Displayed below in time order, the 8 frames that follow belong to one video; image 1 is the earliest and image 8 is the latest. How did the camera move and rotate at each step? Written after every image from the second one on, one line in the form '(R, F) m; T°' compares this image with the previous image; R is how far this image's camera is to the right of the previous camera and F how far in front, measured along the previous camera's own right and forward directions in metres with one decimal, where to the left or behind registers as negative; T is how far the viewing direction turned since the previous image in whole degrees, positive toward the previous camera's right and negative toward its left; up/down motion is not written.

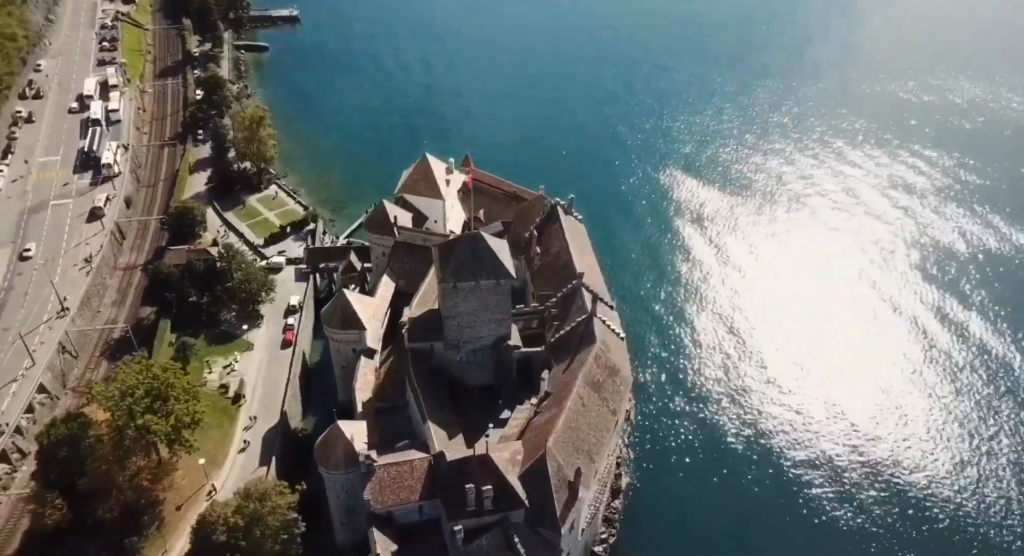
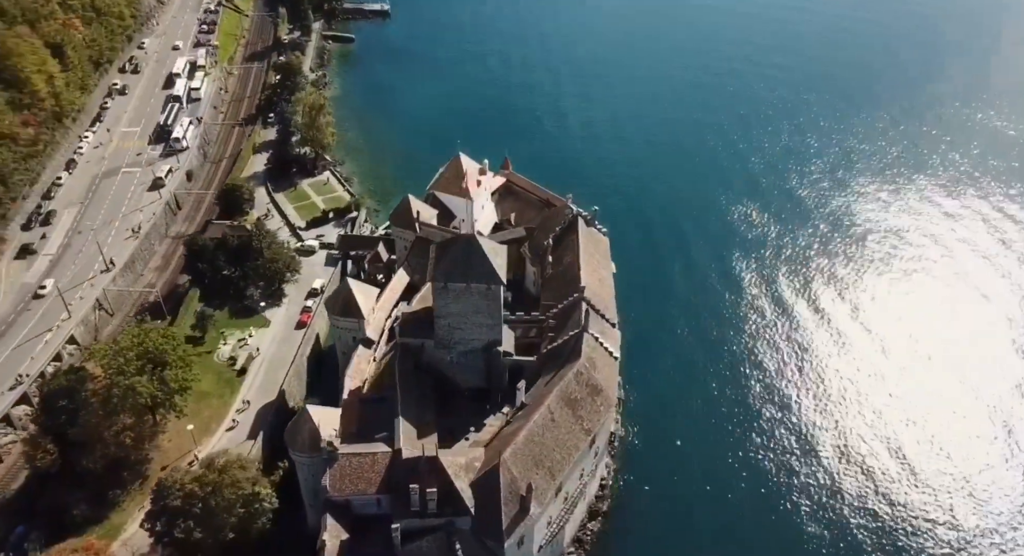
(+9.5, +1.2) m; -9°
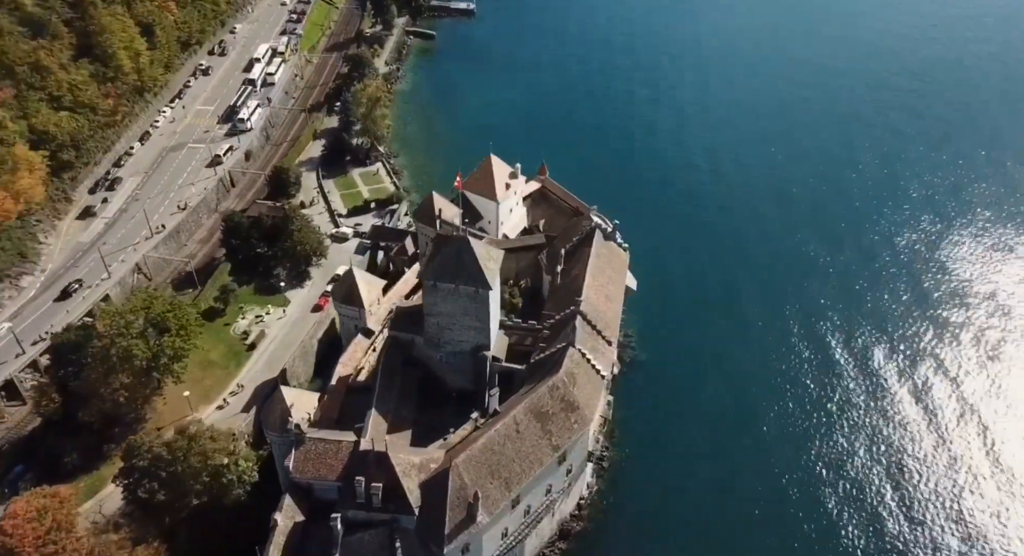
(+9.2, +1.2) m; -8°
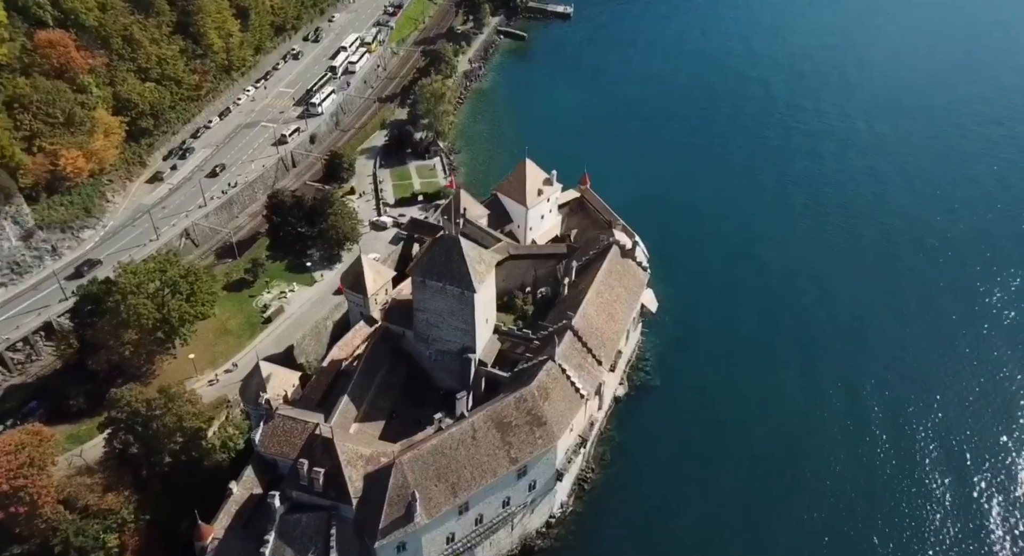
(+10.3, +1.6) m; -9°
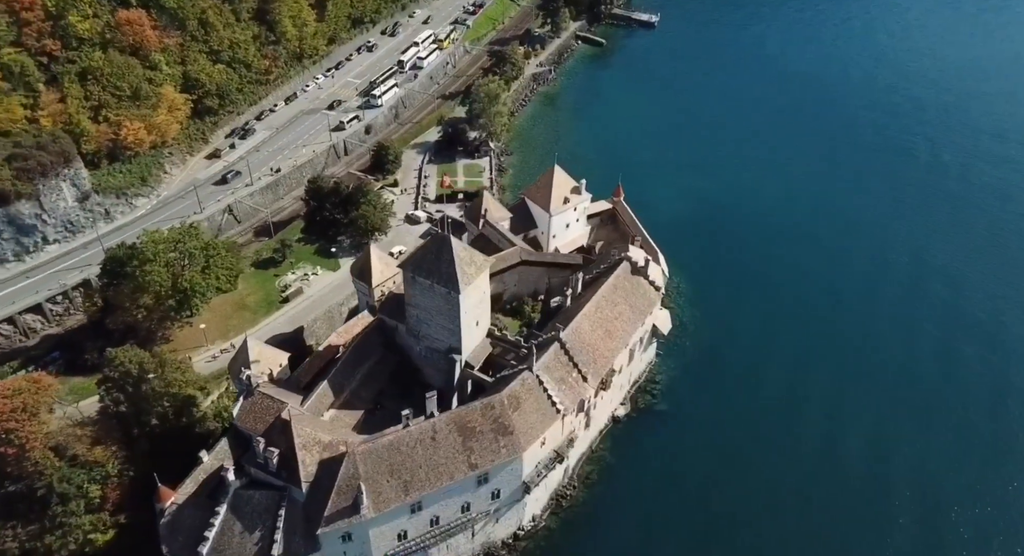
(+8.9, +1.3) m; -8°
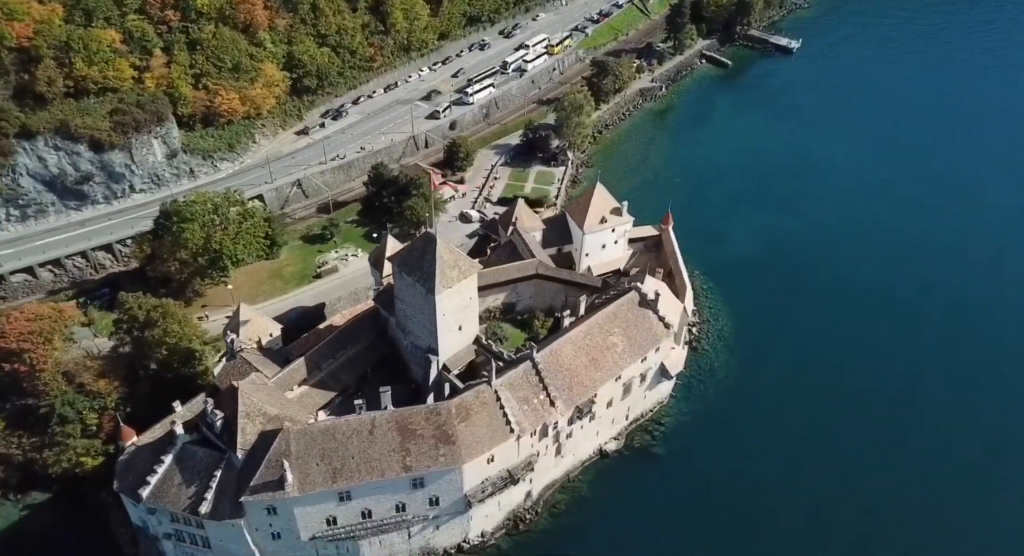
(+13.8, +2.6) m; -12°
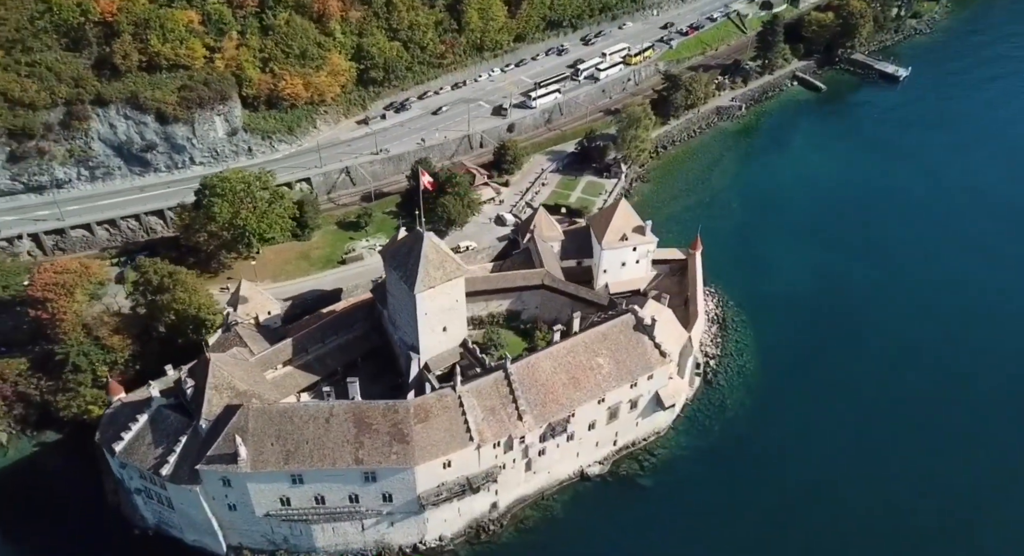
(+10.2, +1.7) m; -9°
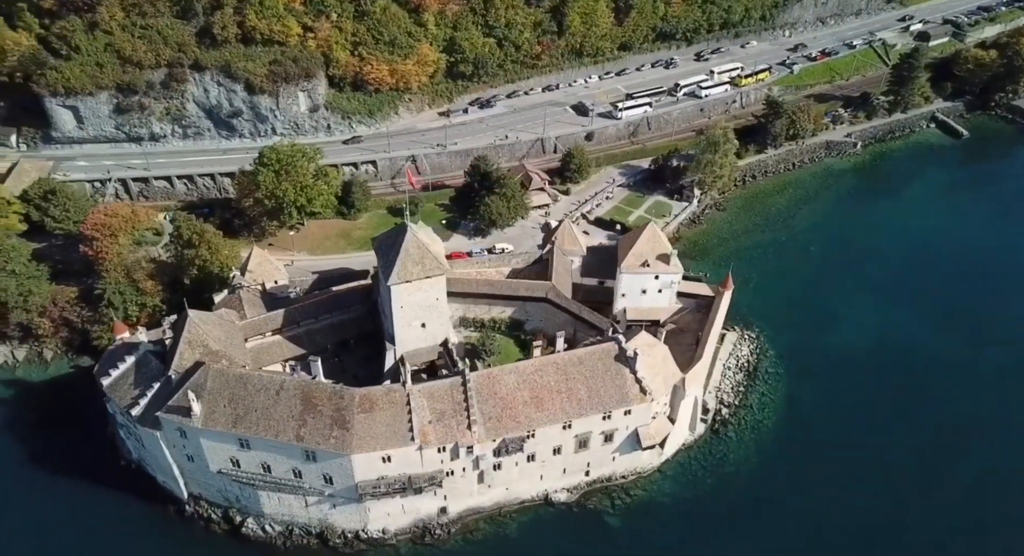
(+14.0, +3.2) m; -12°
